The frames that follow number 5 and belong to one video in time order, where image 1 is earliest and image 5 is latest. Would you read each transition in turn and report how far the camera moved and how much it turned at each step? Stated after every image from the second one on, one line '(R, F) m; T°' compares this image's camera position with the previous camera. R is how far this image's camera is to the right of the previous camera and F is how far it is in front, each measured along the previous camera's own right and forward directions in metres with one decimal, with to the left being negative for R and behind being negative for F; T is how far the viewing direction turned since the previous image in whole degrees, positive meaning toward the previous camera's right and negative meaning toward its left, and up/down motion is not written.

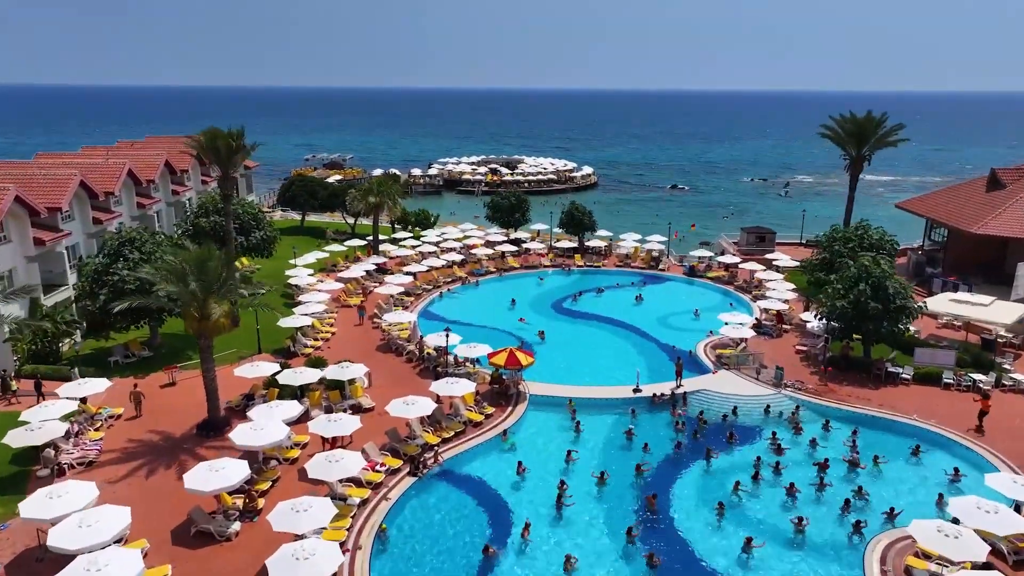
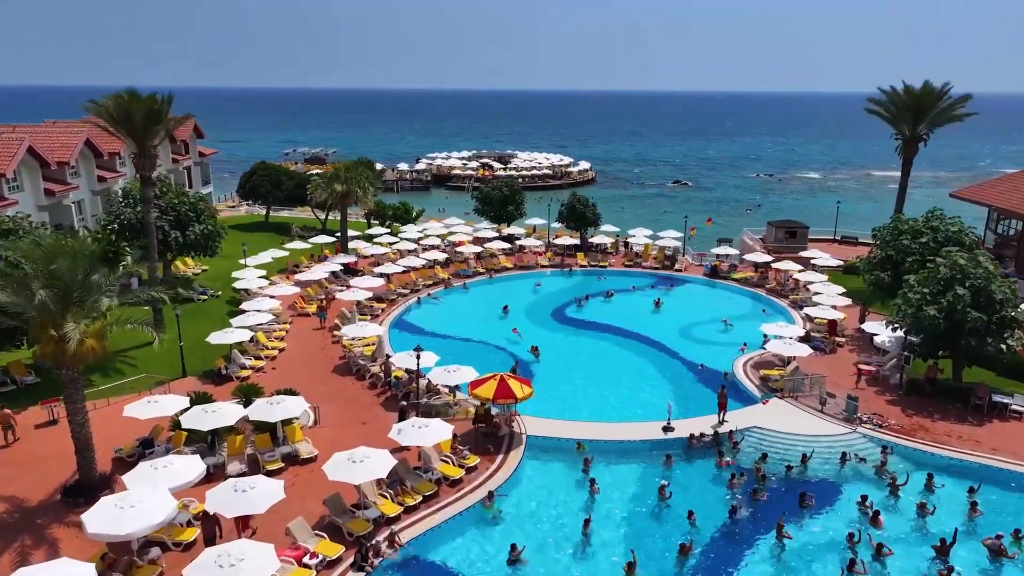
(+0.1, +7.1) m; +1°
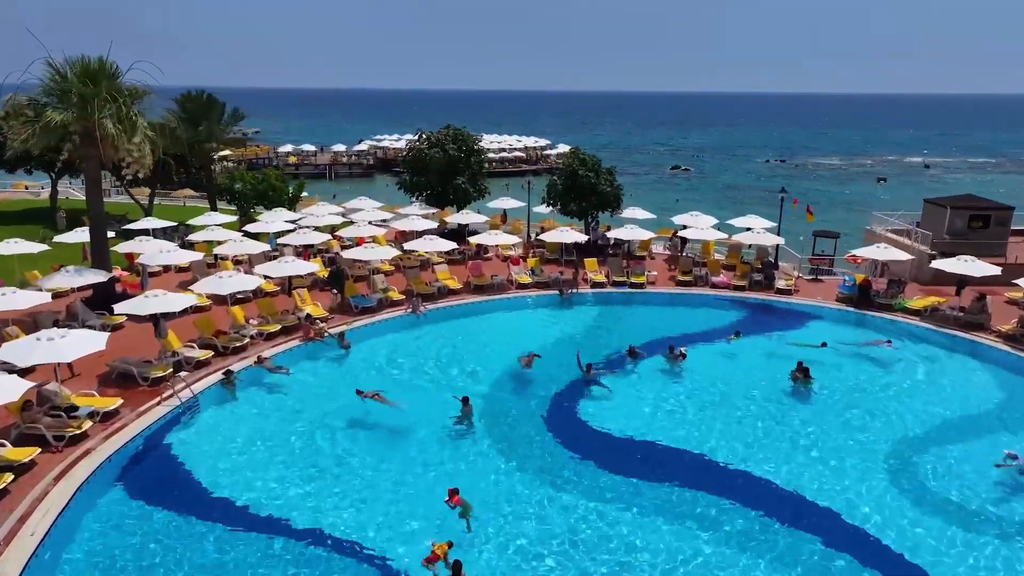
(+0.7, +21.6) m; +2°
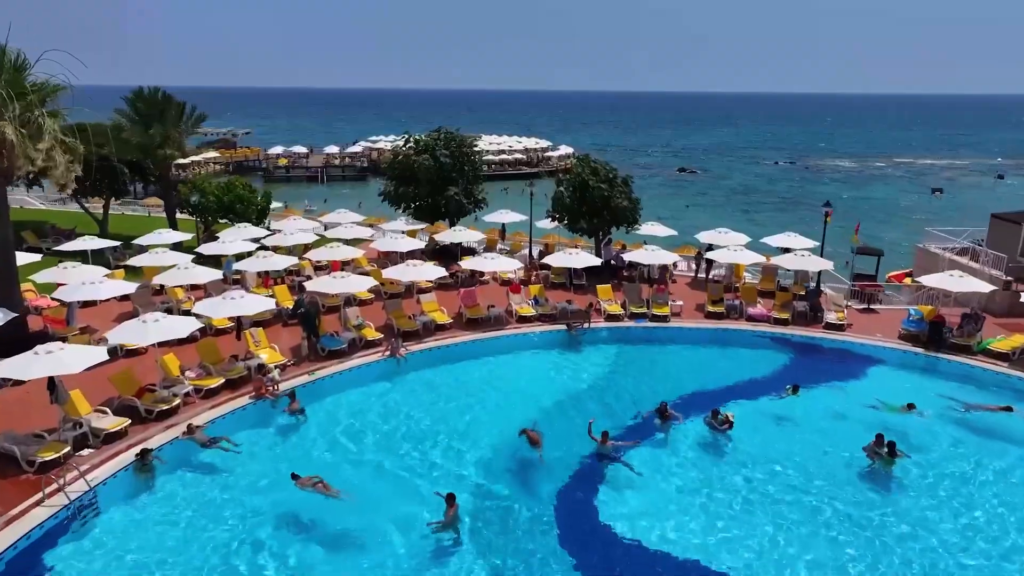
(0.0, +3.6) m; 0°
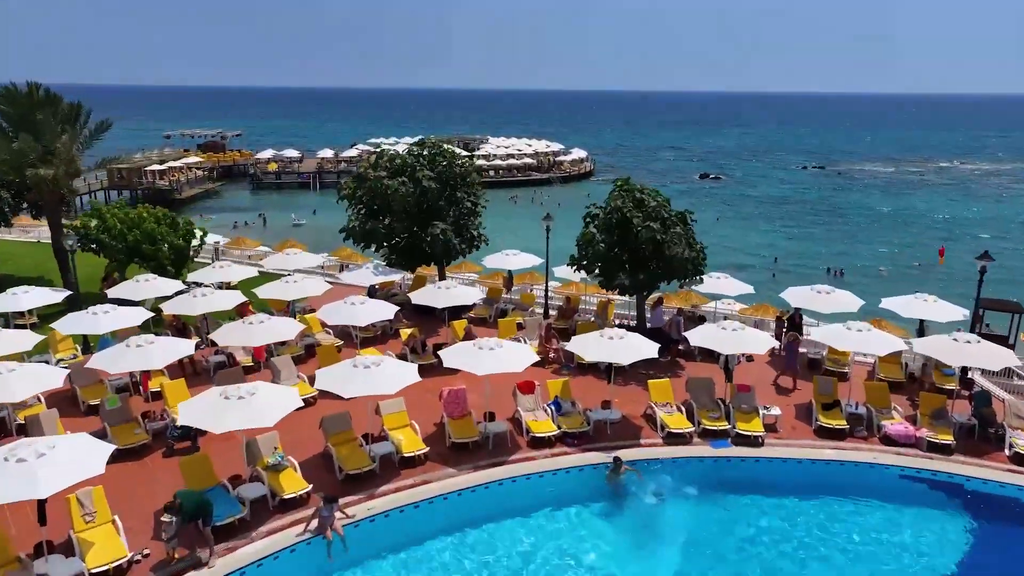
(0.0, +6.9) m; -1°
